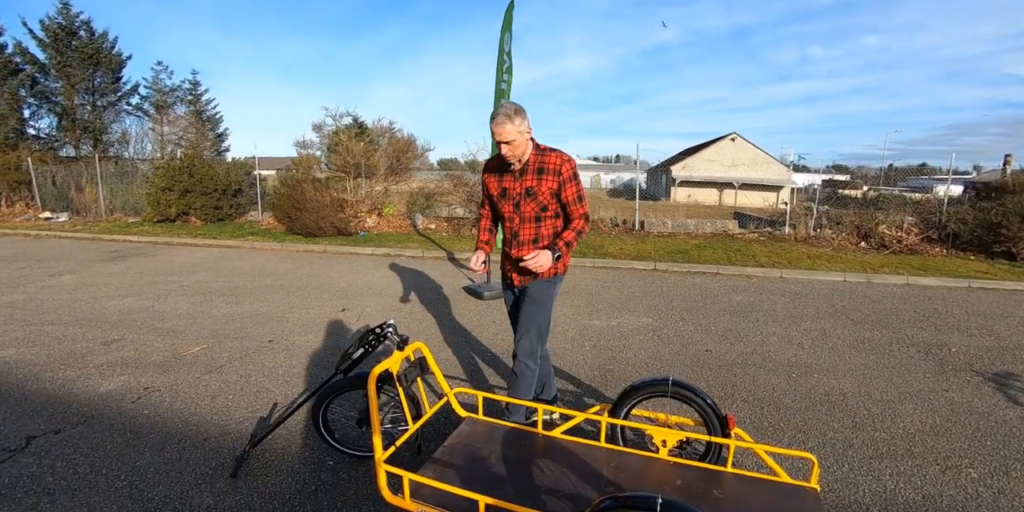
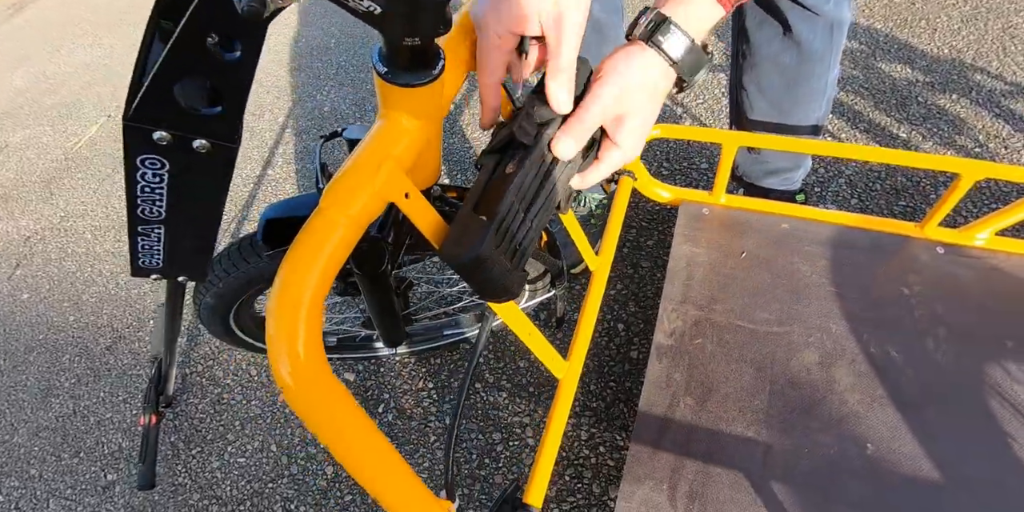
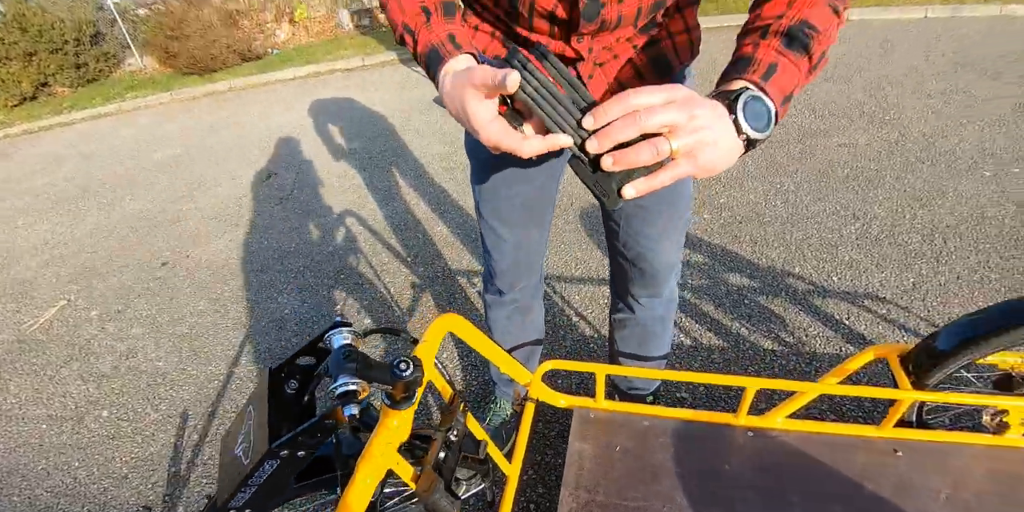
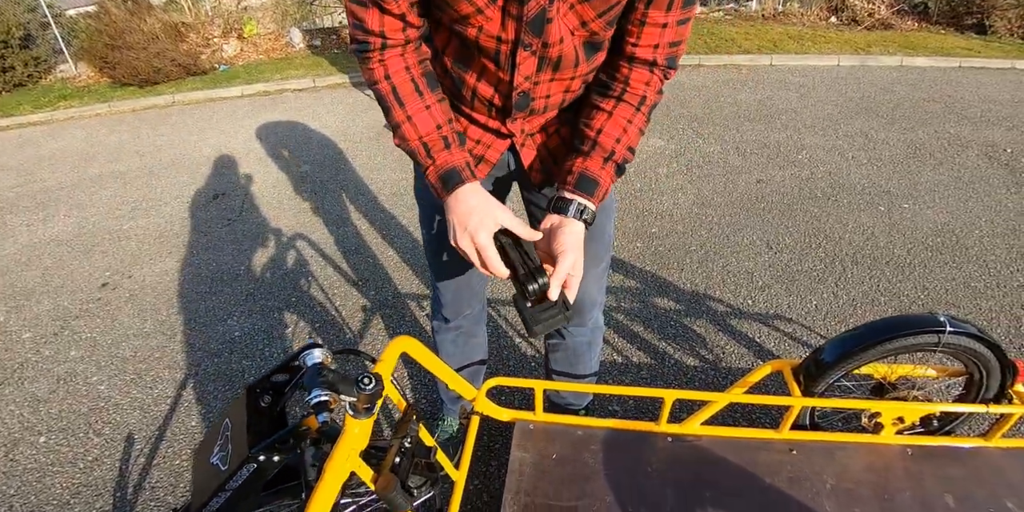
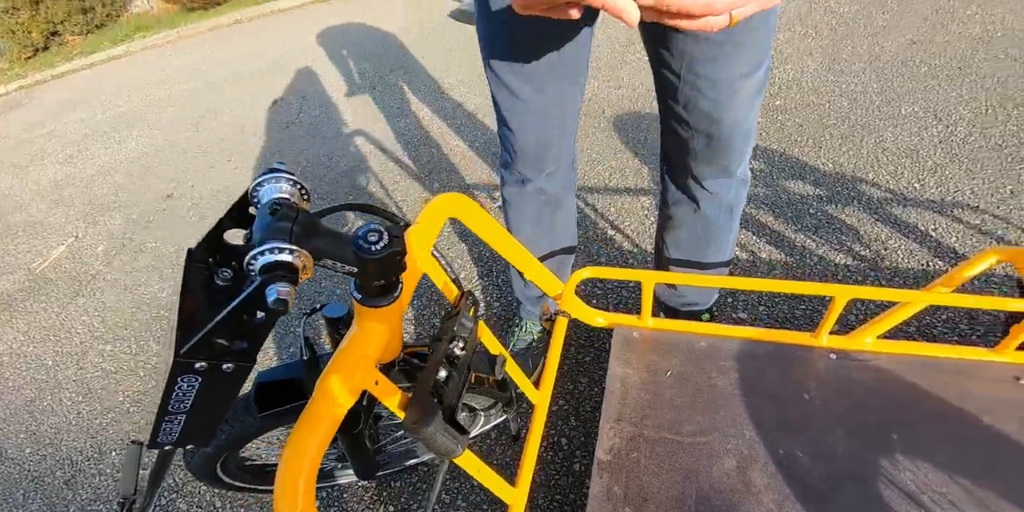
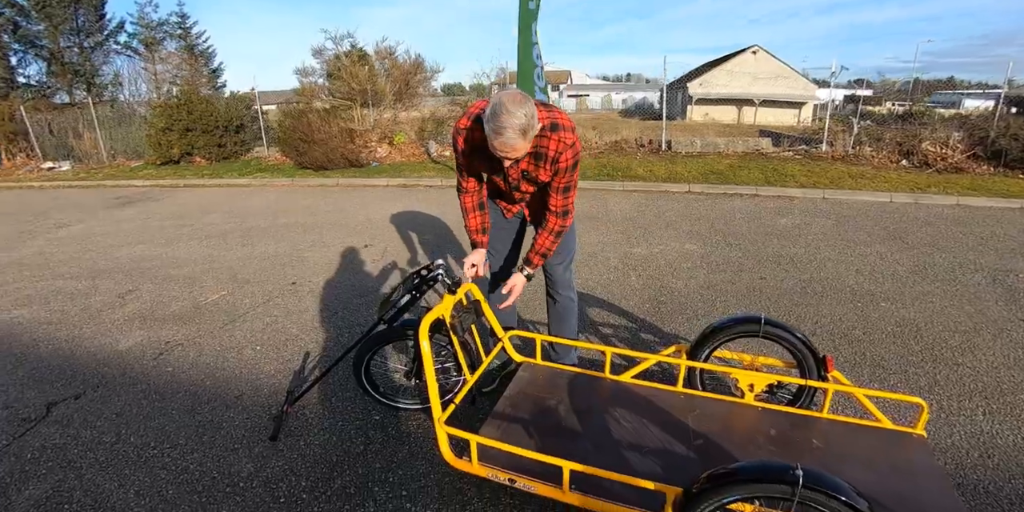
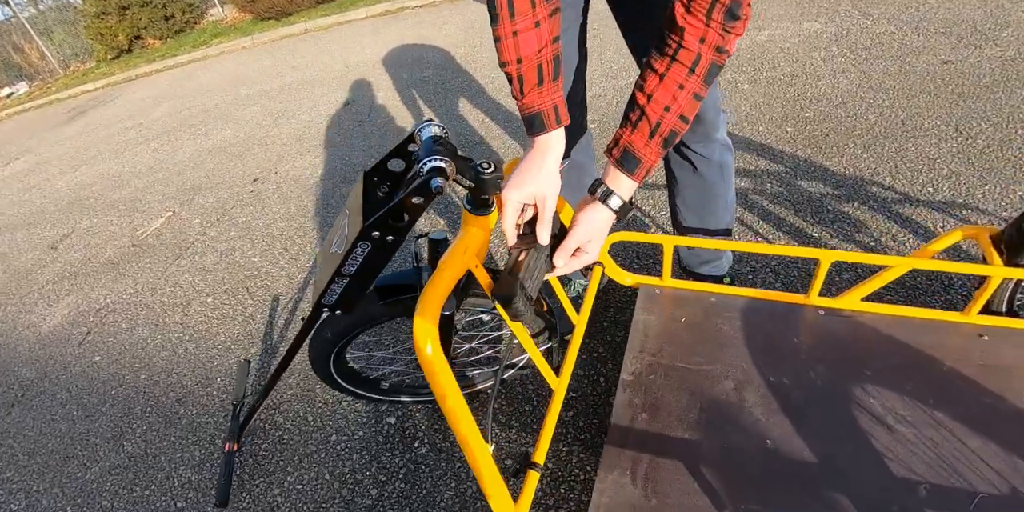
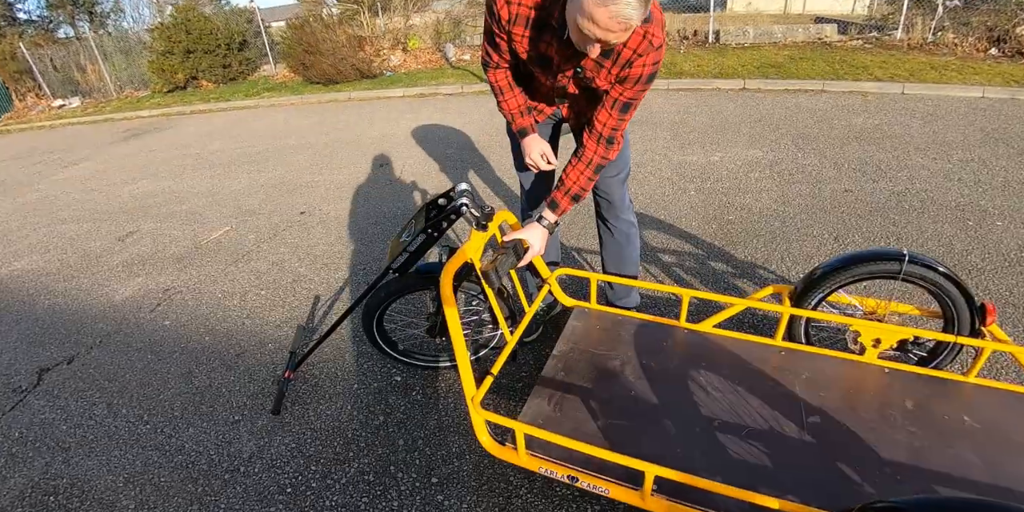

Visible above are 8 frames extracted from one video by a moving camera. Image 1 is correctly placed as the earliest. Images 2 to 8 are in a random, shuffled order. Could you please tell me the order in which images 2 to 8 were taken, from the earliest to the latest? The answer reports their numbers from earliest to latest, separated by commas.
6, 8, 7, 2, 5, 3, 4
